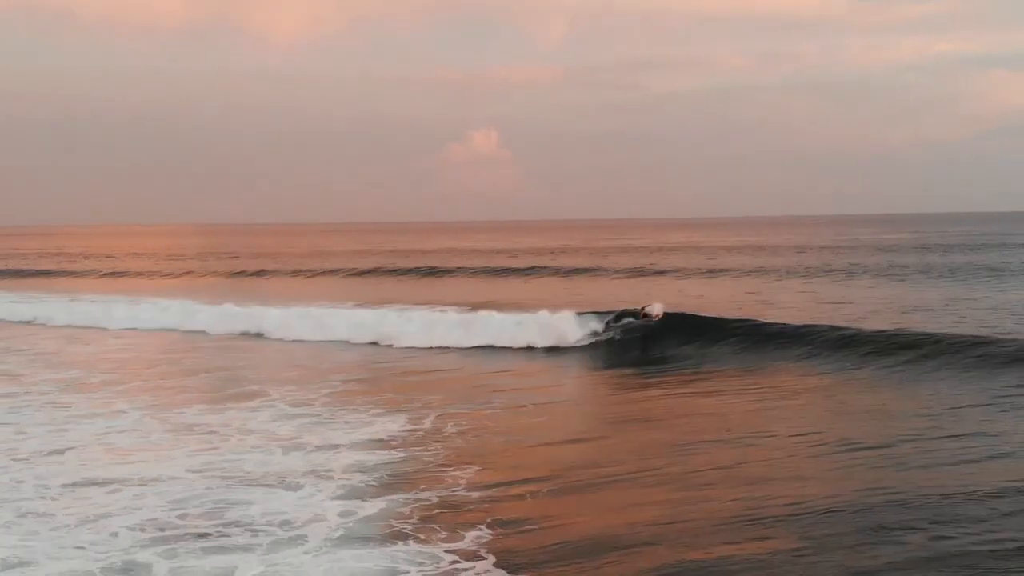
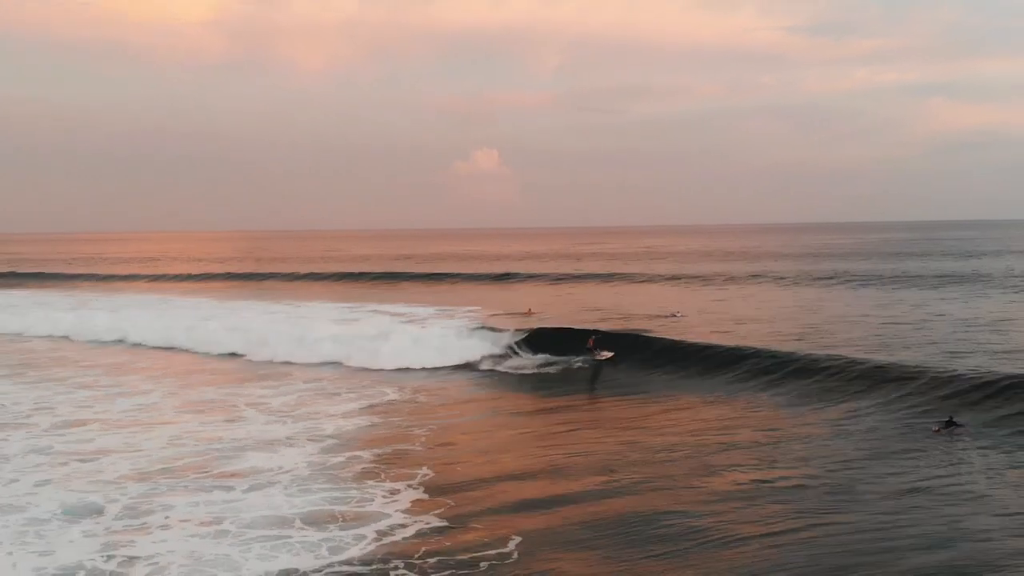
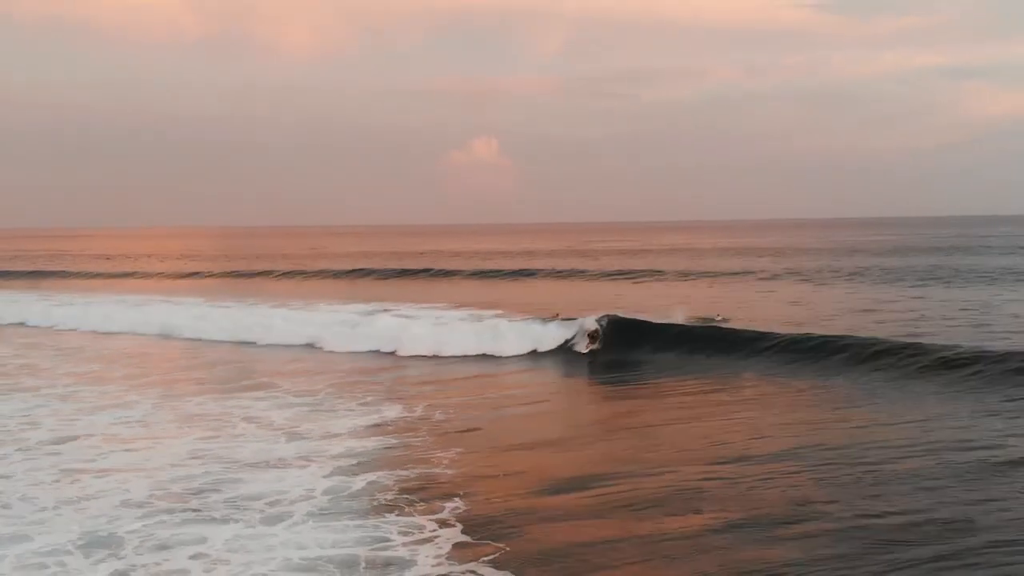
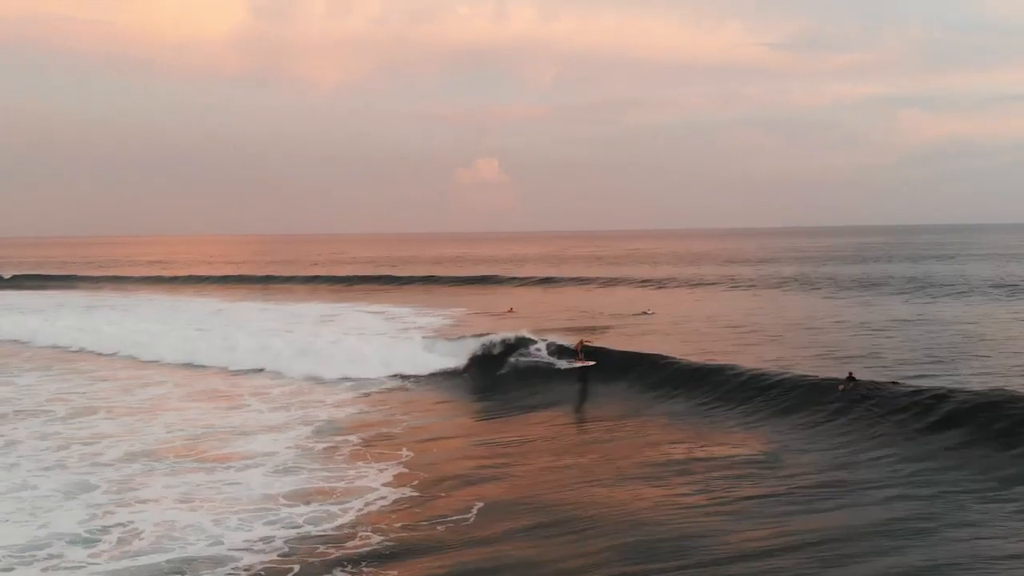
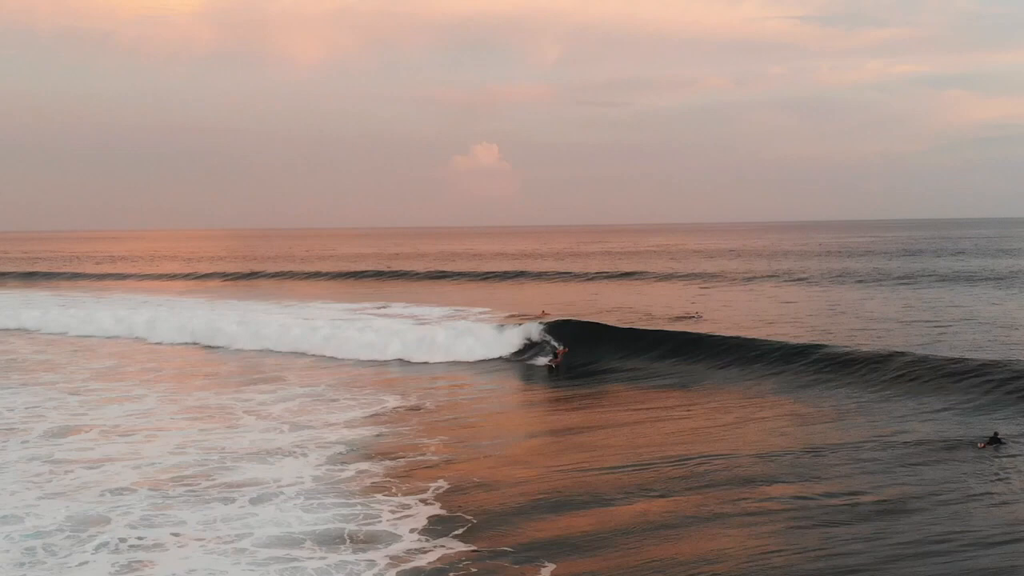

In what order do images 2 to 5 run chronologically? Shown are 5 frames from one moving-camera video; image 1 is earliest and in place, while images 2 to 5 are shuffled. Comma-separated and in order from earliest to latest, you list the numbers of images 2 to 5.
3, 5, 2, 4
